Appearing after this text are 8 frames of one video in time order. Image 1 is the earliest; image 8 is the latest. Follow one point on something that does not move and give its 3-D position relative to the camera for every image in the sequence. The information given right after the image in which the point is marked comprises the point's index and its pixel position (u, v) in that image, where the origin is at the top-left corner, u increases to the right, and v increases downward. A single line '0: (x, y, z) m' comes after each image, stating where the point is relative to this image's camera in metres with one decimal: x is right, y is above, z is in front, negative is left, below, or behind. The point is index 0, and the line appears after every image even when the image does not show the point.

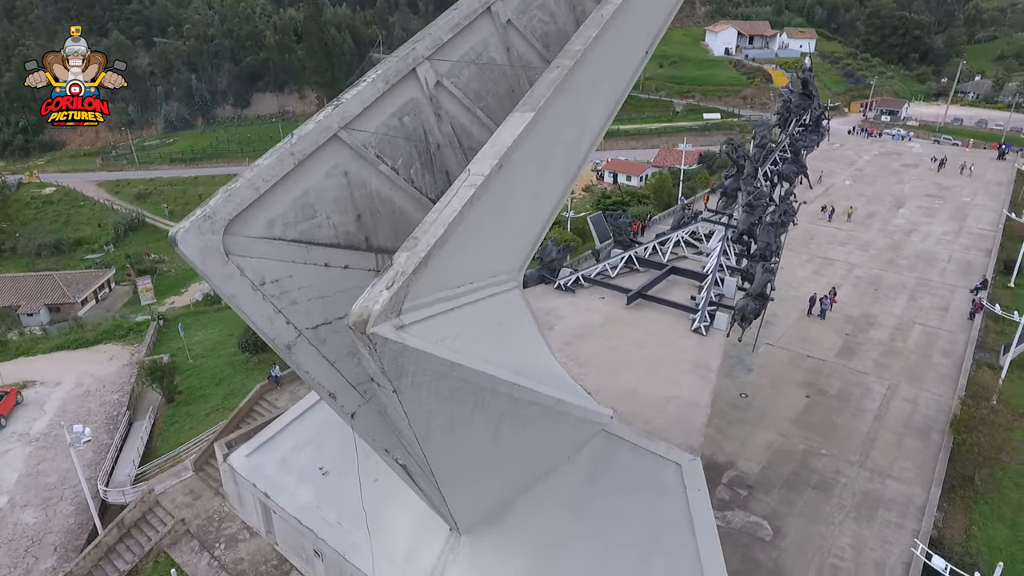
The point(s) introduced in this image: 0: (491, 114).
0: (-0.2, +2.1, +7.6) m
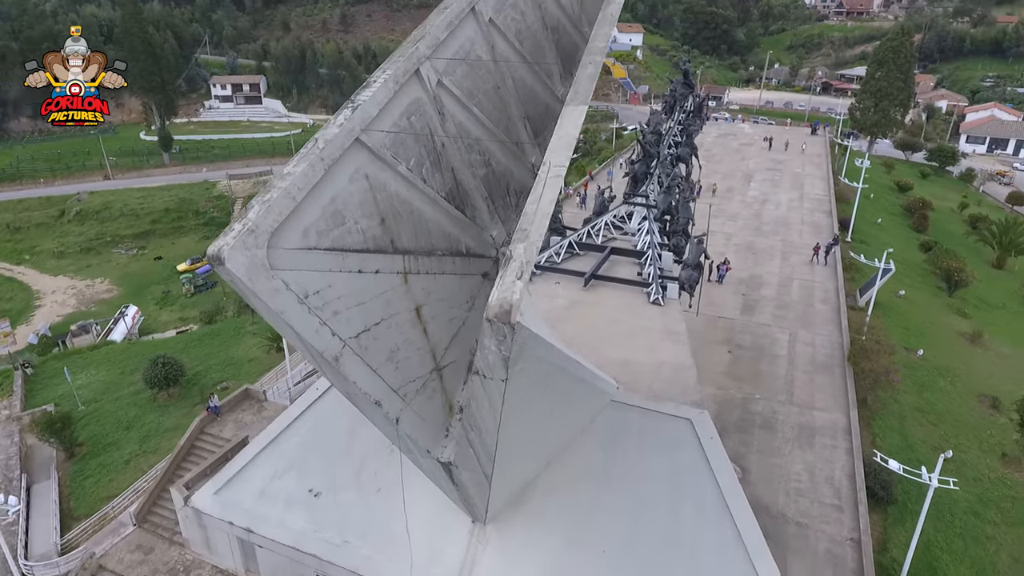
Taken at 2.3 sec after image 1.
0: (-0.4, +2.2, +7.7) m
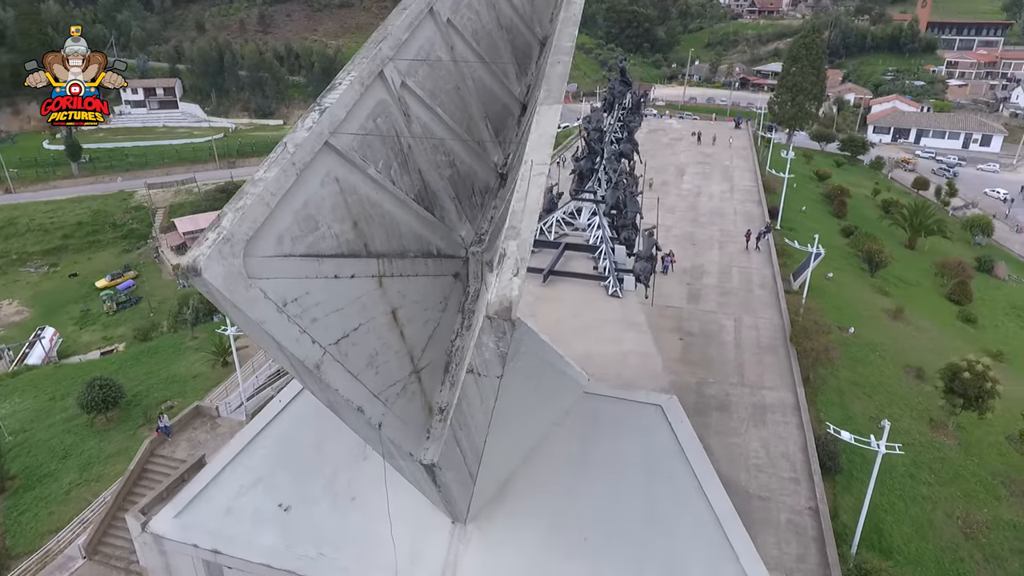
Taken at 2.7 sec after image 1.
0: (-0.8, +2.2, +7.7) m
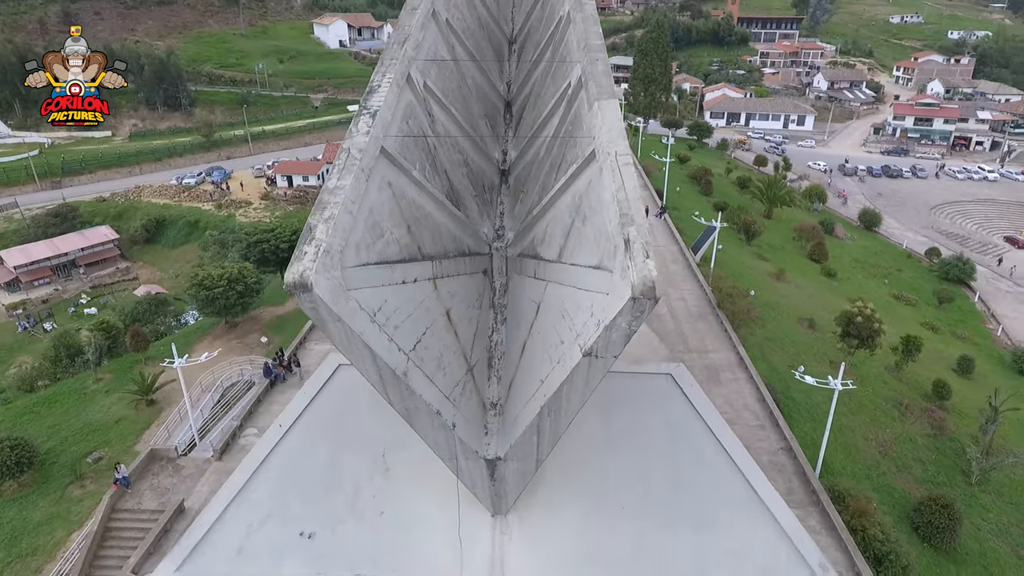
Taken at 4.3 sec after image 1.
0: (-0.7, +2.2, +7.8) m
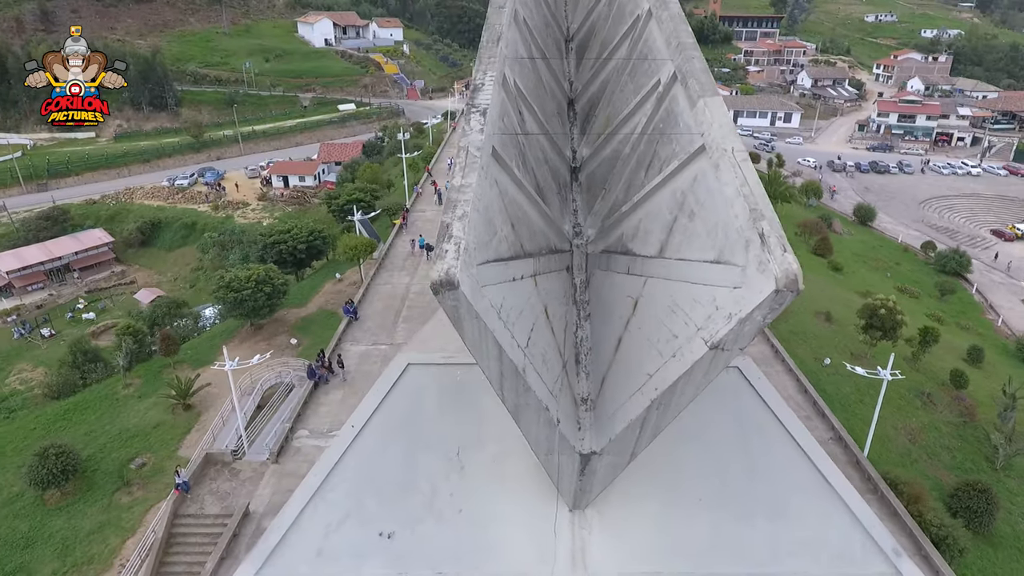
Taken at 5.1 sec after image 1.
0: (+0.3, +2.2, +7.8) m
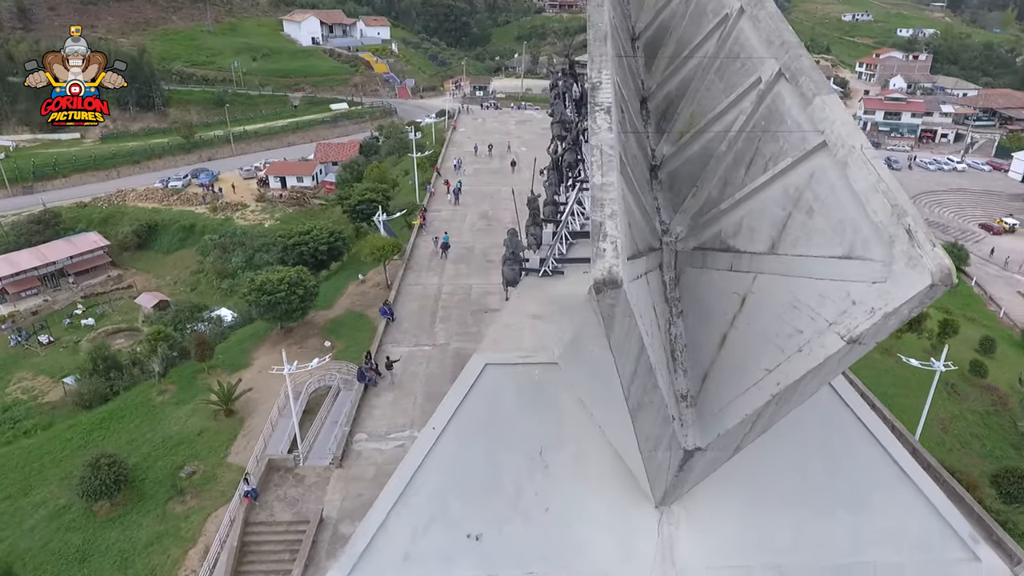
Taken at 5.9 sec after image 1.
0: (+1.4, +2.3, +7.8) m
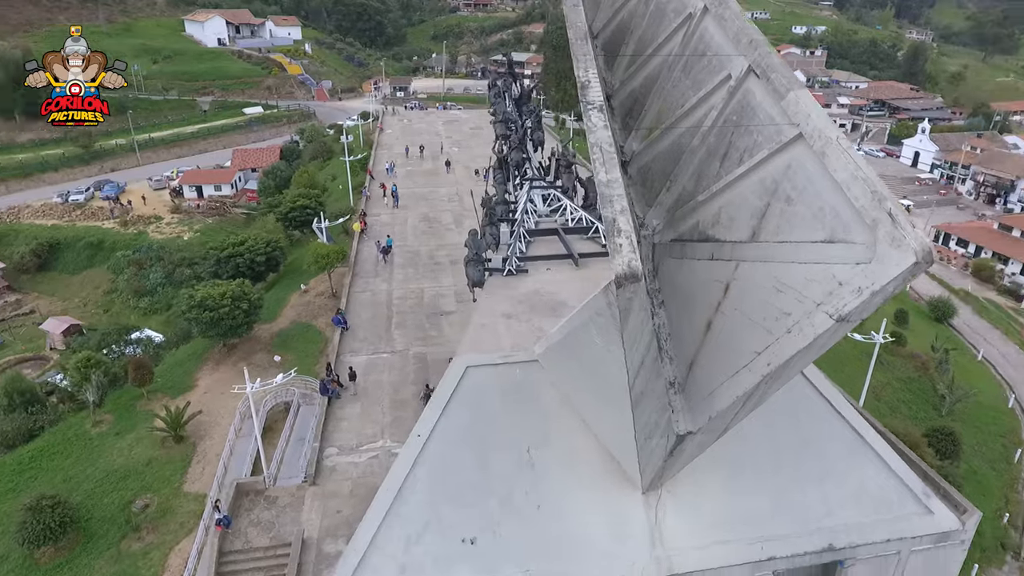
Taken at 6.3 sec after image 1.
0: (+1.1, +2.3, +7.9) m
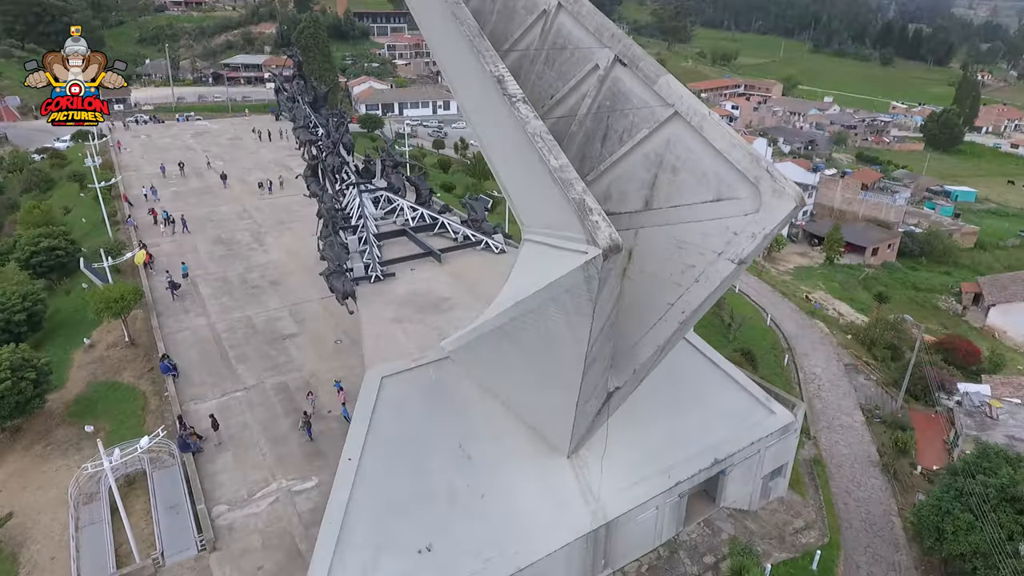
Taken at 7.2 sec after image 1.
0: (-0.4, +2.5, +8.2) m
